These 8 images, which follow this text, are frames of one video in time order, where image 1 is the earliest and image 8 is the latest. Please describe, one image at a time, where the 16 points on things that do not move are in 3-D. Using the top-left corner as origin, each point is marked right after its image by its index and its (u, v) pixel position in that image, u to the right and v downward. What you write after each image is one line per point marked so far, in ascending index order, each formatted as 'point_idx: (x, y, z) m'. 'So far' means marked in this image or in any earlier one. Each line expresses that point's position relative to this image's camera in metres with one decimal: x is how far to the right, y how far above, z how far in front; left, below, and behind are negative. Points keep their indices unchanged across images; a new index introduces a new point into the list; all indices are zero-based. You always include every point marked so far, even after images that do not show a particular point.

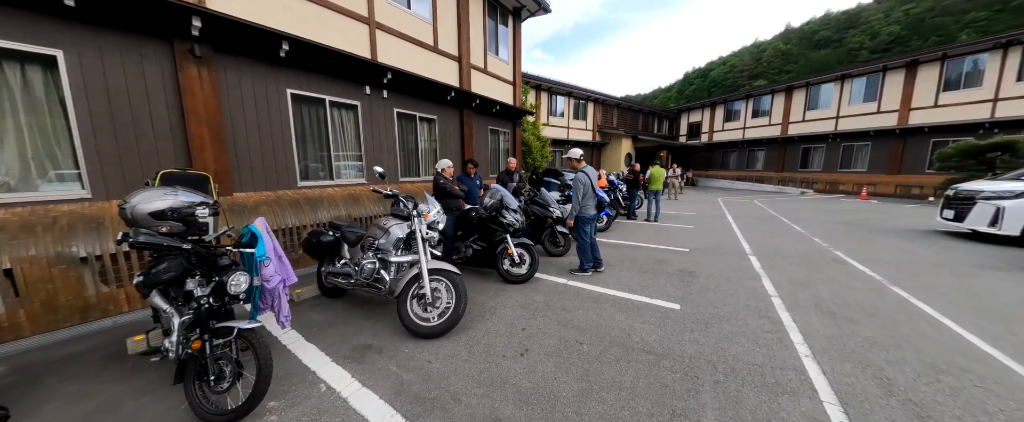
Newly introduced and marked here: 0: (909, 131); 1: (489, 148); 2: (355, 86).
0: (+19.7, +4.0, +15.4) m
1: (-0.6, +1.9, +9.2) m
2: (-3.1, +2.4, +6.0) m
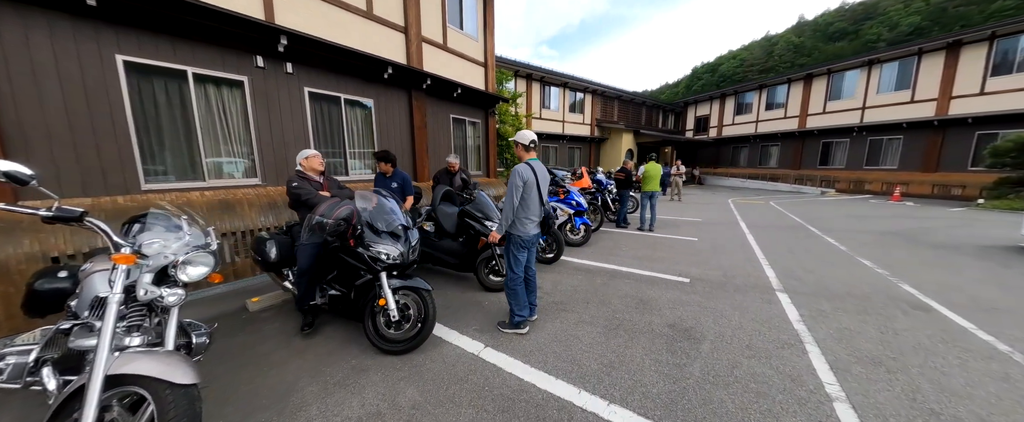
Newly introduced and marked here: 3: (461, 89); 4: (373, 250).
0: (+19.0, +3.9, +13.4) m
1: (-1.5, +1.8, +7.6) m
2: (-4.0, +2.2, +4.4) m
3: (-1.2, +2.9, +7.2) m
4: (-1.0, -0.3, +2.3) m
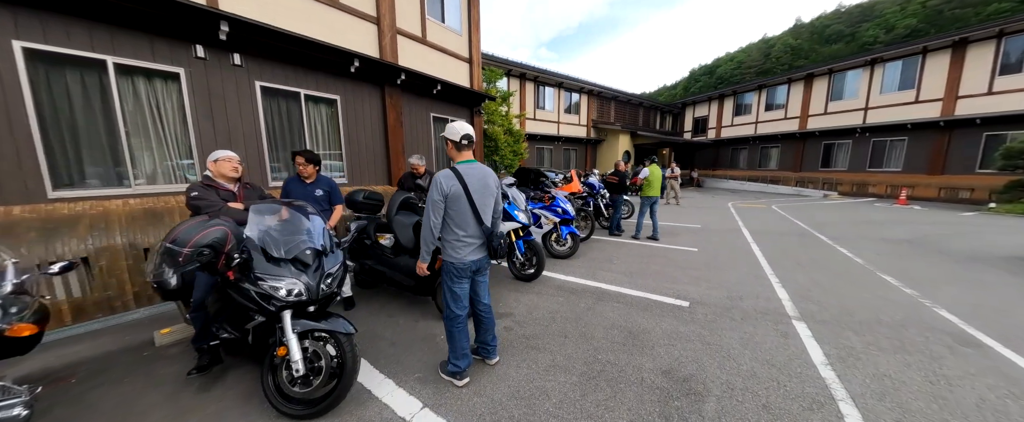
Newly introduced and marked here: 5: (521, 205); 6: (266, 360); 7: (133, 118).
0: (+18.6, +3.7, +13.0) m
1: (-1.8, +1.6, +7.1) m
2: (-4.4, +2.1, +3.9) m
3: (-1.6, +2.7, +6.7) m
4: (-1.4, -0.4, +1.7) m
5: (+0.1, +0.1, +3.9) m
6: (-1.4, -0.9, +1.8) m
7: (-4.6, +1.1, +3.8) m
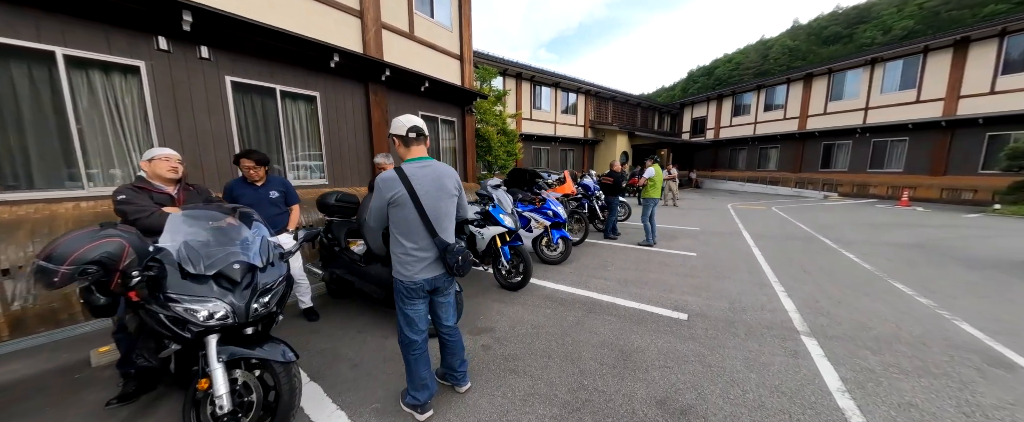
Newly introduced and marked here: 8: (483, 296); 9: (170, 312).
0: (+18.4, +3.6, +12.8) m
1: (-2.0, +1.6, +6.8) m
2: (-4.5, +2.1, +3.6) m
3: (-1.7, +2.7, +6.4) m
4: (-1.5, -0.4, +1.4) m
5: (0.0, 0.0, +3.6) m
6: (-1.6, -0.9, +1.5) m
7: (-4.8, +1.1, +3.5) m
8: (-0.3, -0.9, +3.4) m
9: (-1.5, -0.5, +1.4) m
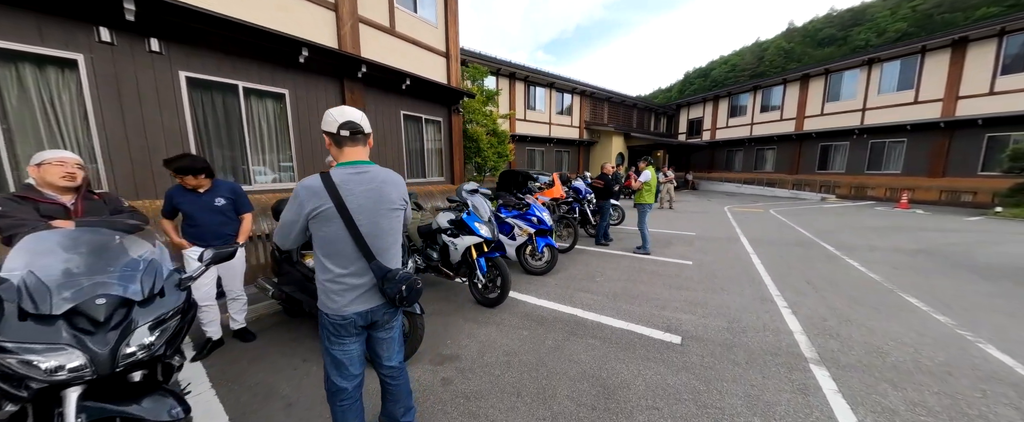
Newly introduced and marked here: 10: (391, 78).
0: (+18.1, +3.5, +12.6) m
1: (-2.3, +1.5, +6.5) m
2: (-4.8, +2.0, +3.3) m
3: (-2.0, +2.6, +6.1) m
4: (-1.8, -0.5, +1.1) m
5: (-0.3, -0.1, +3.2) m
6: (-1.8, -1.0, +1.2) m
7: (-5.1, +1.0, +3.1) m
8: (-0.6, -1.0, +3.0) m
9: (-1.8, -0.5, +1.1) m
10: (-2.3, +2.5, +5.9) m
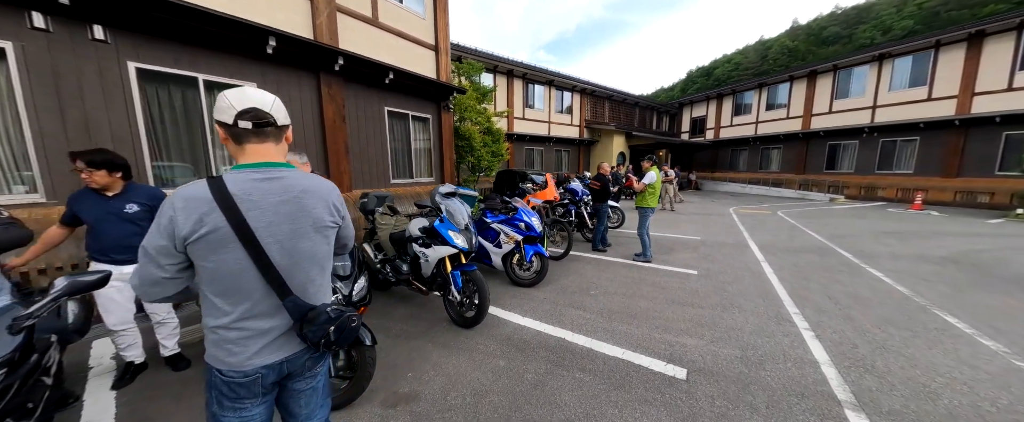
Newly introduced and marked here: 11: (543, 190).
0: (+18.0, +3.5, +12.1) m
1: (-2.4, +1.4, +6.1) m
2: (-5.0, +1.9, +2.9) m
3: (-2.2, +2.5, +5.7) m
4: (-1.9, -0.6, +0.7) m
5: (-0.5, -0.1, +2.9) m
6: (-2.0, -1.1, +0.8) m
7: (-5.2, +0.9, +2.8) m
8: (-0.7, -1.1, +2.6) m
9: (-2.0, -0.6, +0.7) m
10: (-2.5, +2.5, +5.5) m
11: (+0.5, +0.4, +5.2) m
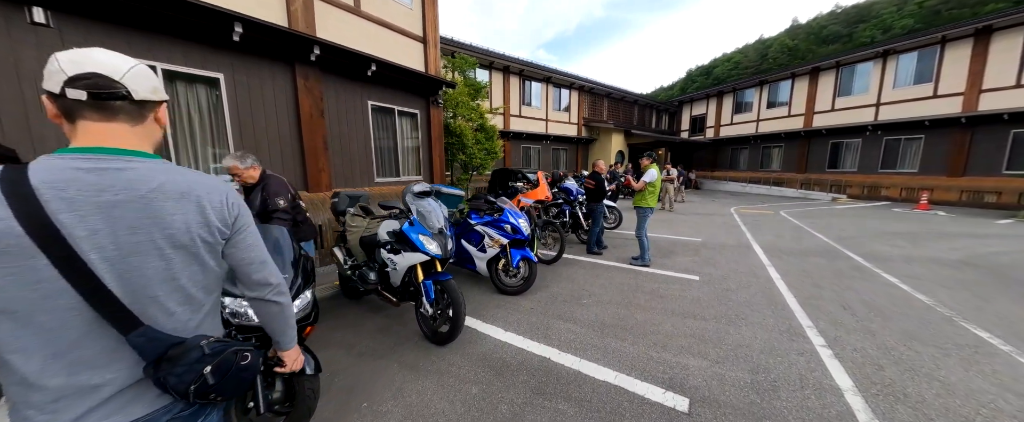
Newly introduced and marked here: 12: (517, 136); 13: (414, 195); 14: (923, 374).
0: (+17.8, +3.5, +11.8) m
1: (-2.6, +1.4, +5.8) m
2: (-5.1, +1.9, +2.6) m
3: (-2.3, +2.5, +5.4) m
4: (-2.1, -0.6, +0.4) m
5: (-0.6, -0.1, +2.5) m
6: (-2.2, -1.1, +0.5) m
7: (-5.4, +0.9, +2.4) m
8: (-0.9, -1.1, +2.3) m
9: (-2.1, -0.6, +0.4) m
10: (-2.6, +2.5, +5.2) m
11: (+0.4, +0.3, +4.9) m
12: (+0.2, +3.7, +15.2) m
13: (-0.8, +0.1, +2.7) m
14: (+2.8, -1.1, +2.1) m
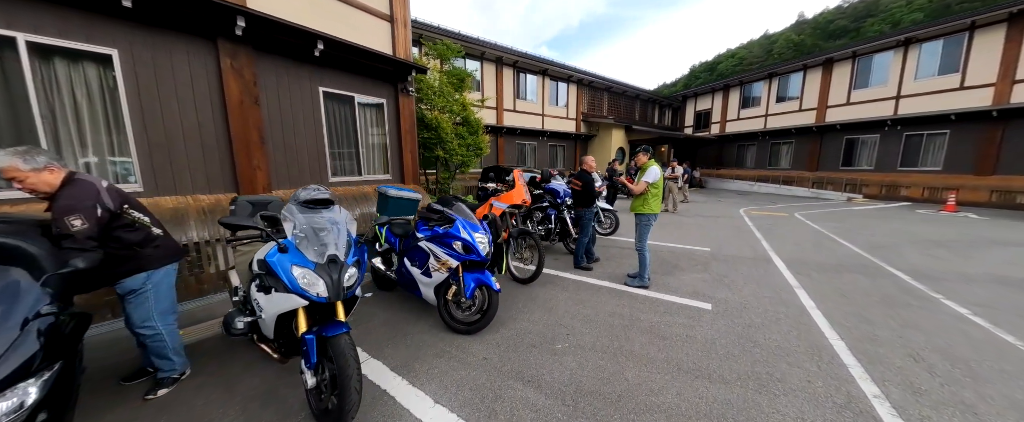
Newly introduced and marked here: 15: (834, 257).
0: (+17.5, +3.4, +10.8) m
1: (-3.0, +1.3, +4.9) m
2: (-5.5, +1.8, +1.7) m
3: (-2.7, +2.5, +4.6) m
4: (-2.5, -0.7, -0.4) m
5: (-1.0, -0.2, +1.7) m
6: (-2.6, -1.2, -0.3) m
7: (-5.8, +0.8, +1.7) m
8: (-1.3, -1.2, +1.5) m
9: (-2.5, -0.7, -0.4) m
10: (-3.0, +2.4, +4.4) m
11: (0.0, +0.3, +4.0) m
12: (-0.1, +3.7, +14.4) m
13: (-1.2, 0.0, +1.9) m
14: (+2.4, -1.2, +1.3) m
15: (+4.8, -0.7, +4.6) m
